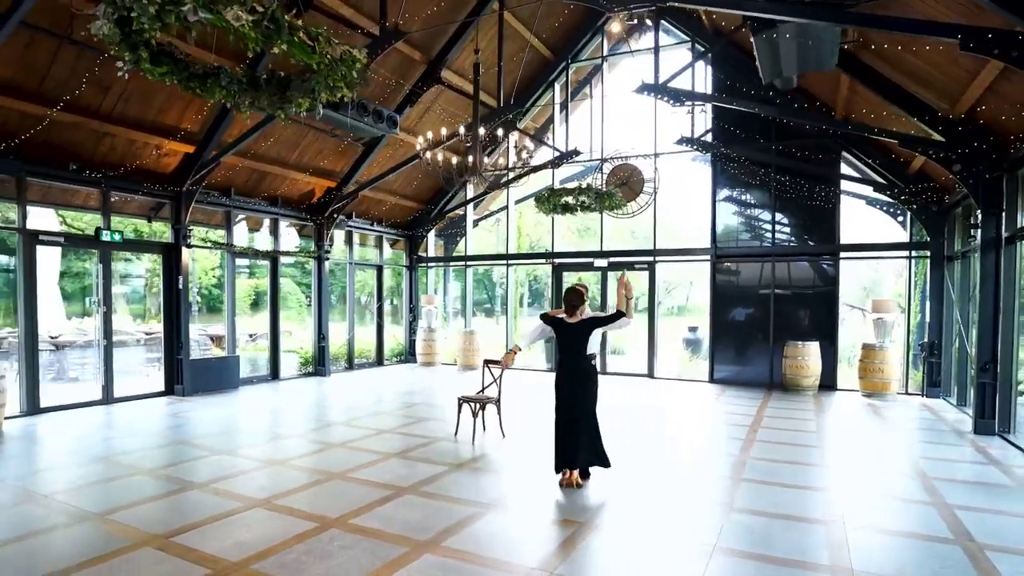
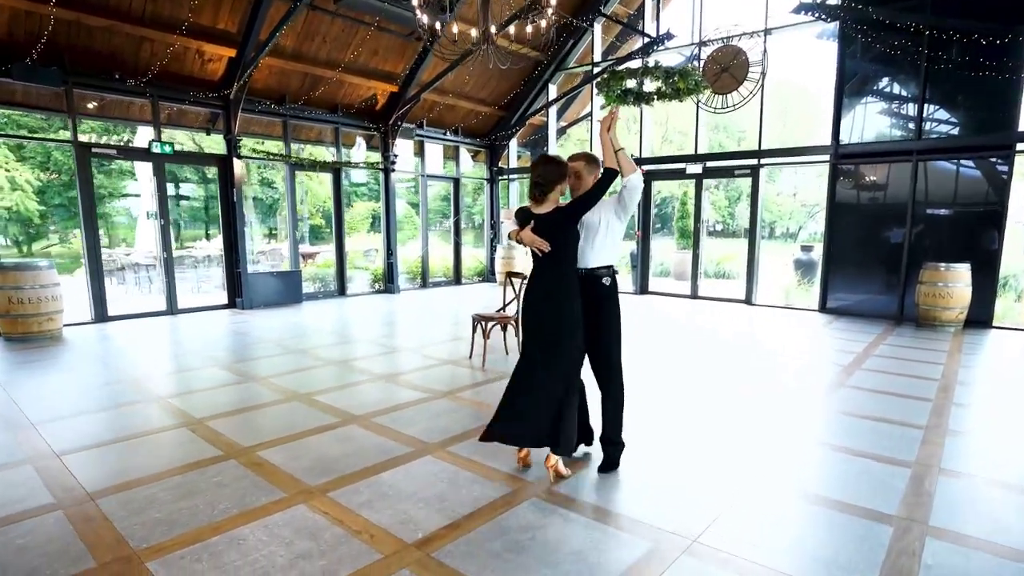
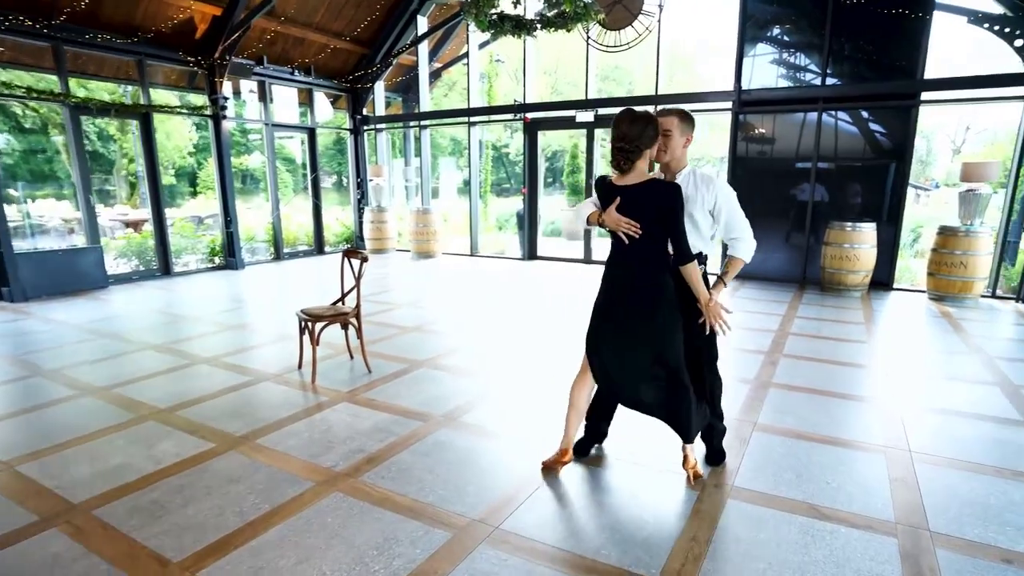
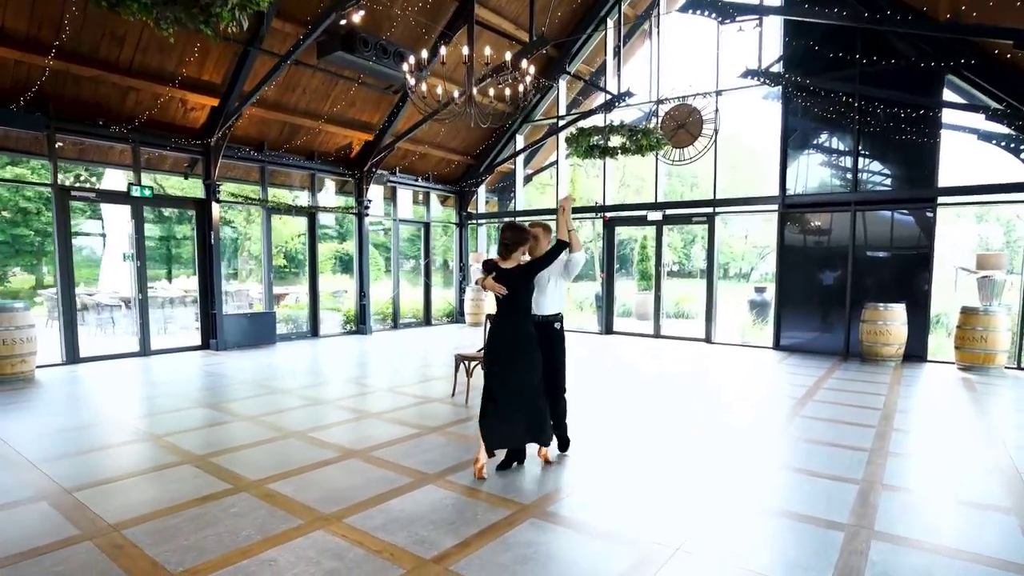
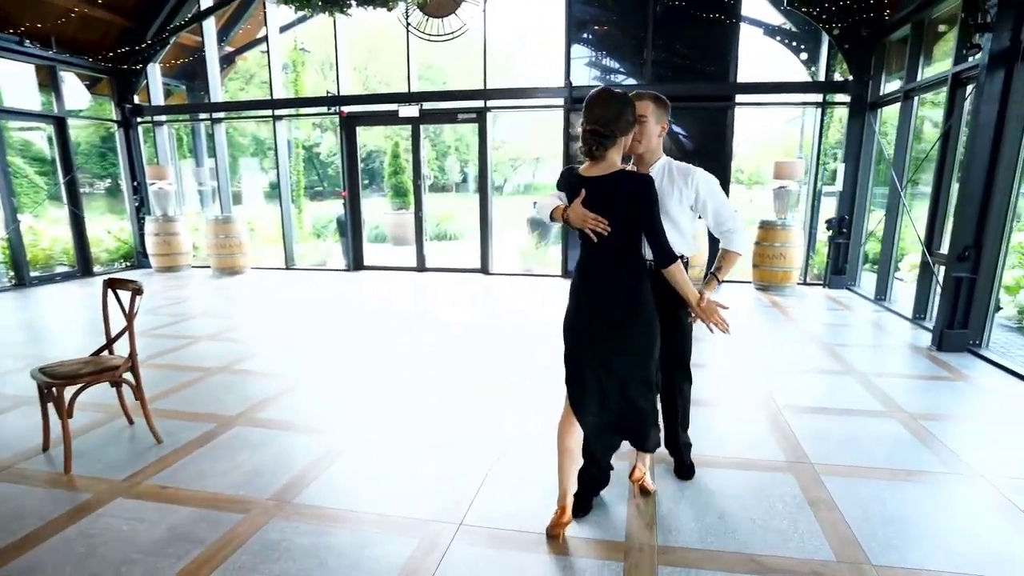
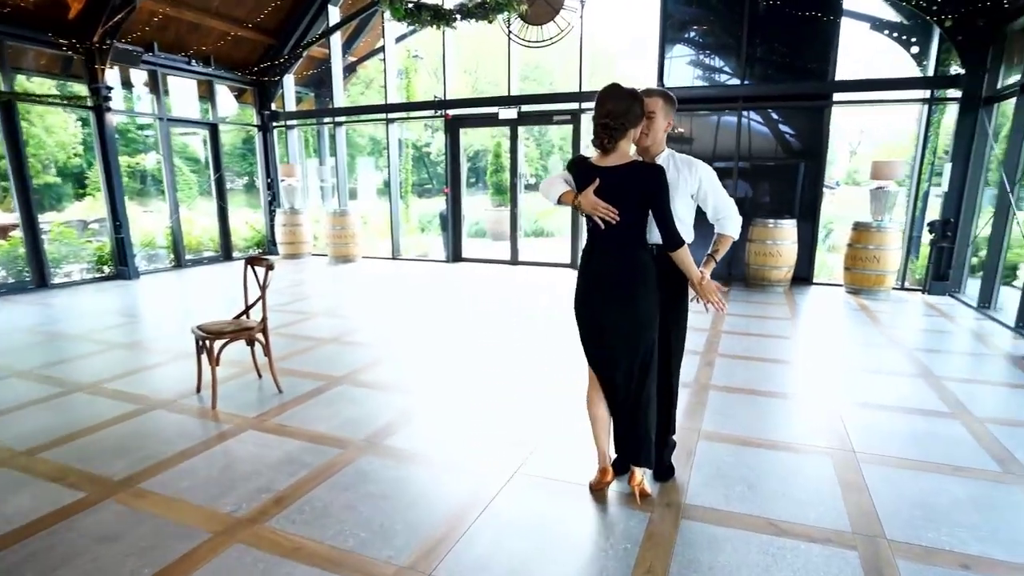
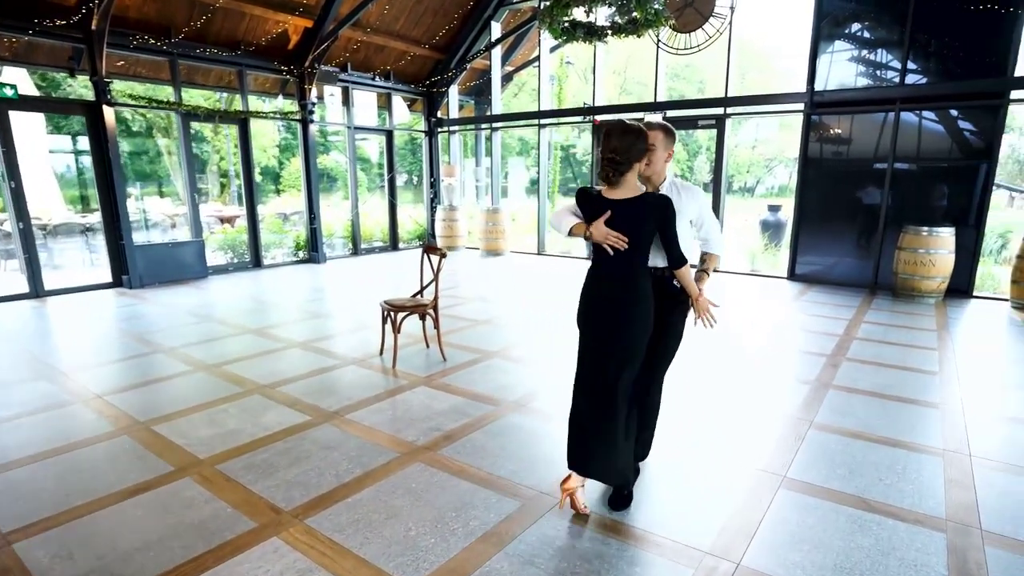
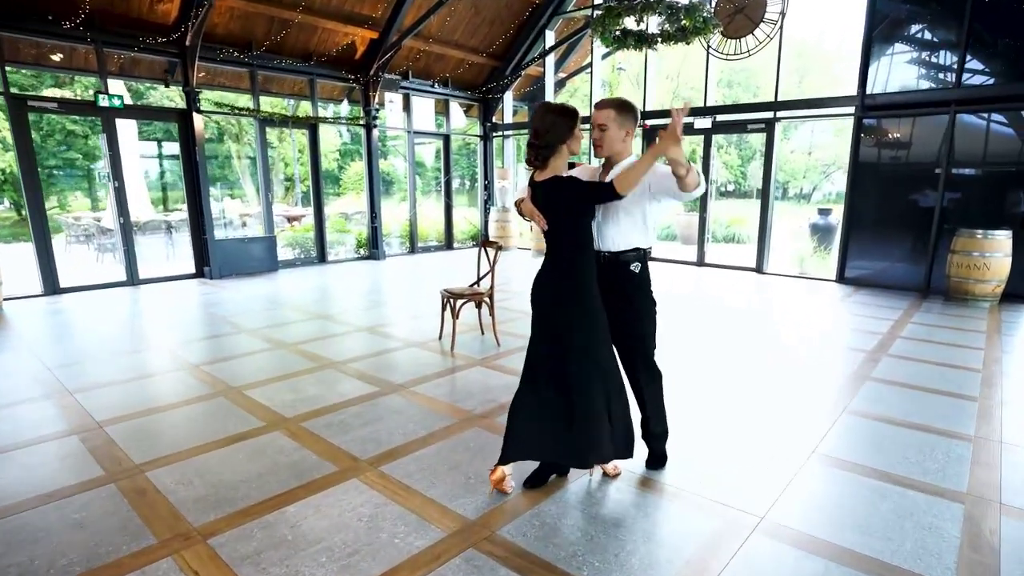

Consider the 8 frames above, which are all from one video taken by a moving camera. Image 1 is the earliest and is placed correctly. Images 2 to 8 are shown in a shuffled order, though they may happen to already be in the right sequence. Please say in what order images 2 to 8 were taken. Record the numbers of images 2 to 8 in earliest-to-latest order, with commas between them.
4, 2, 8, 7, 3, 6, 5
